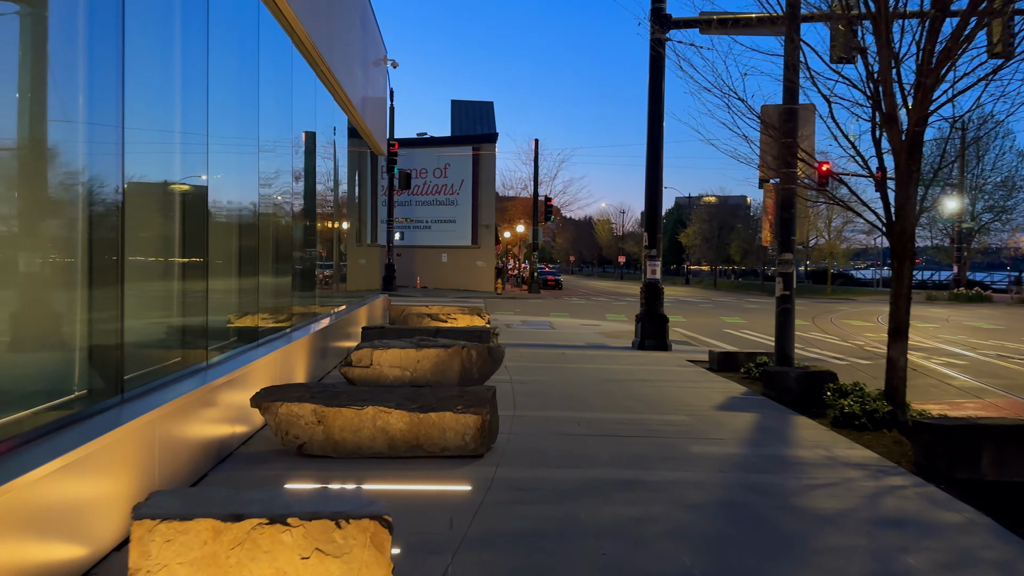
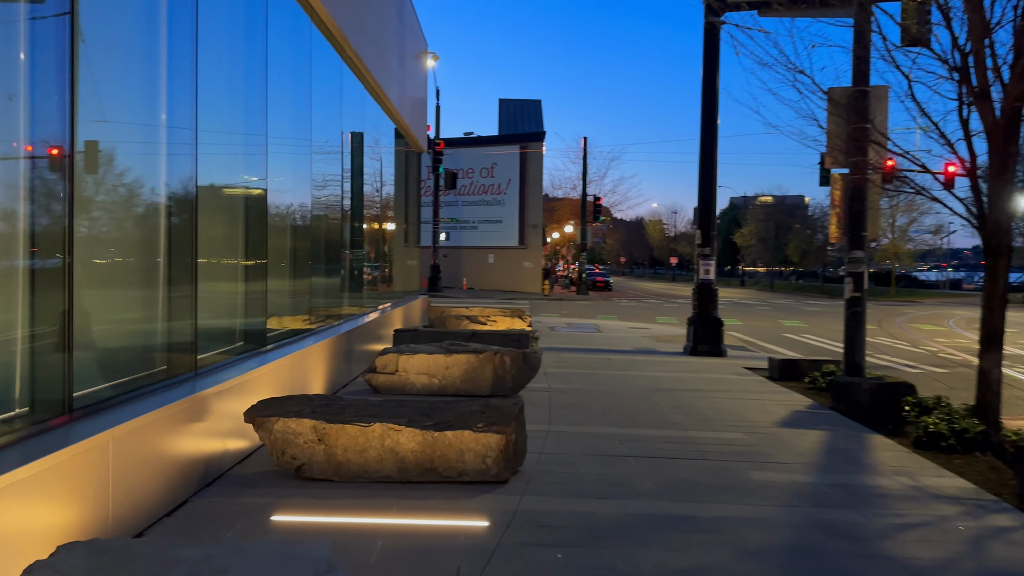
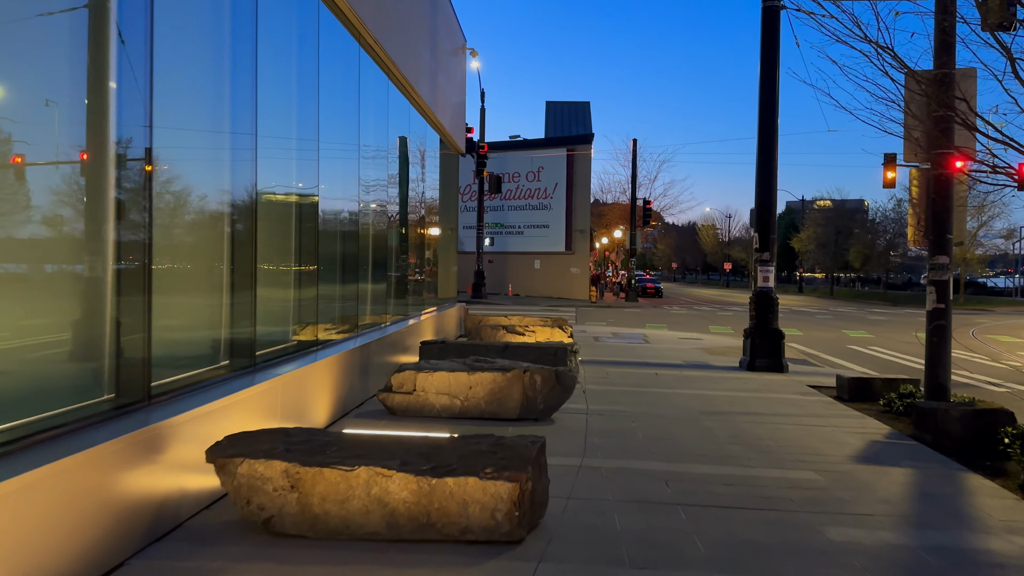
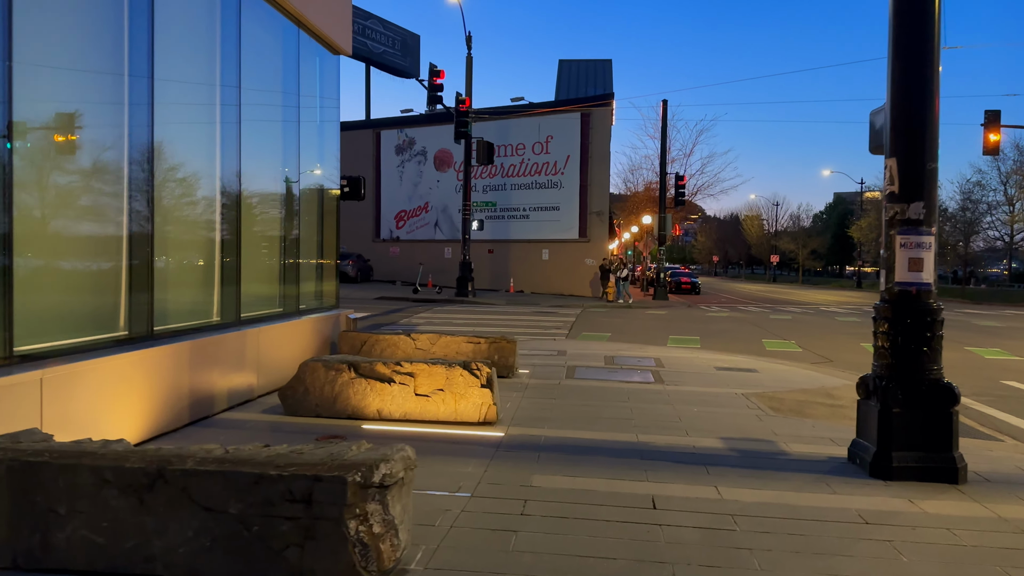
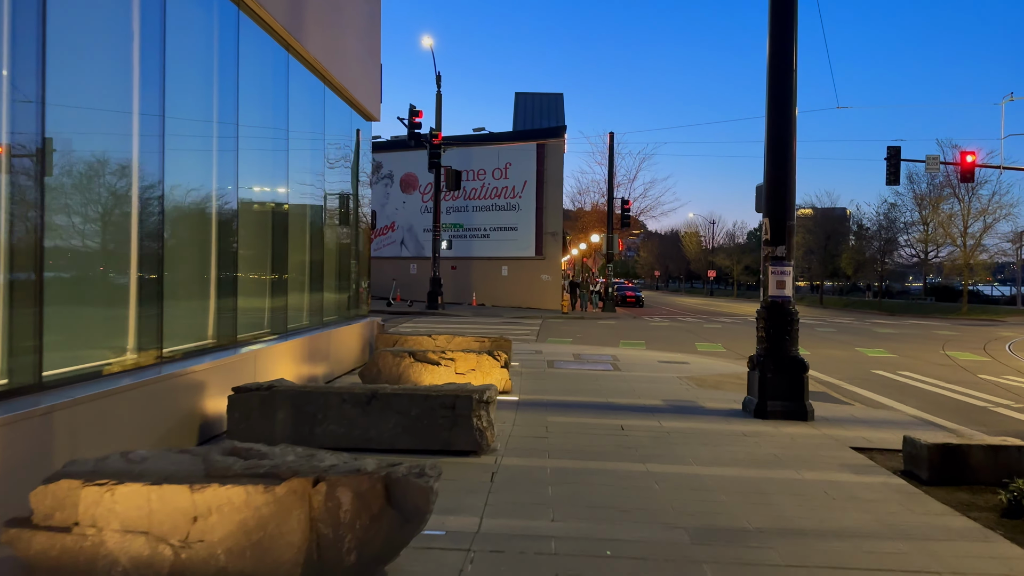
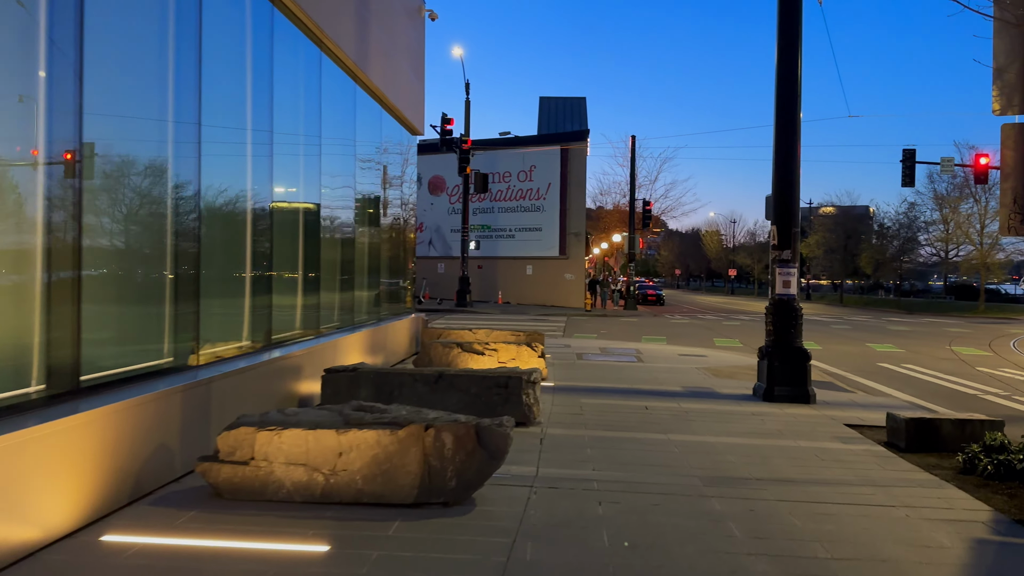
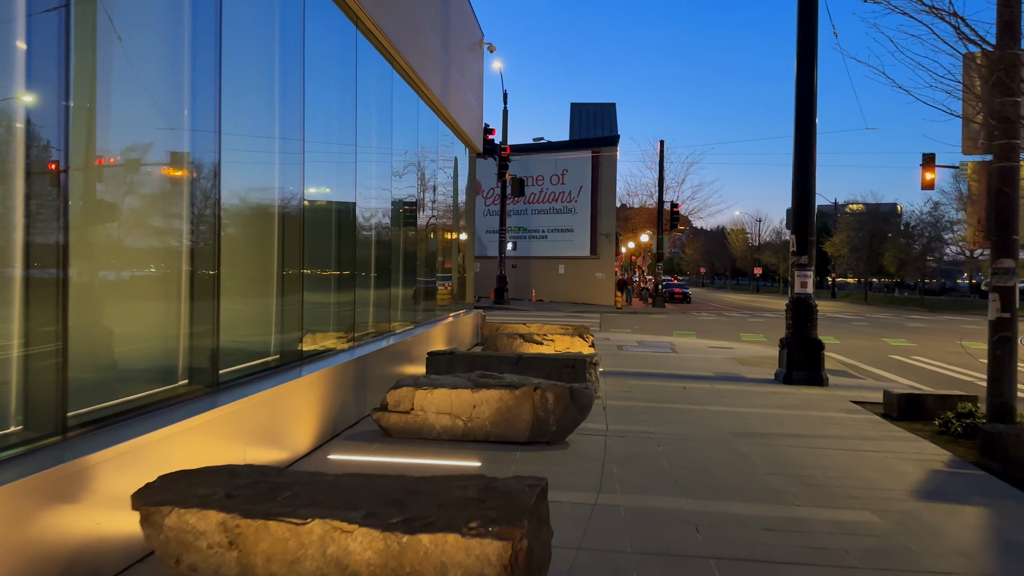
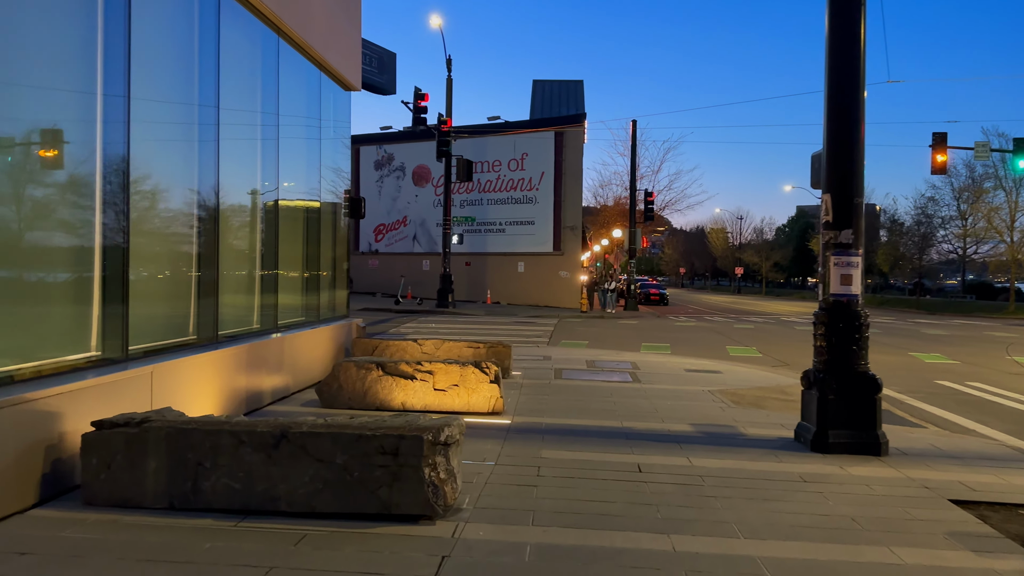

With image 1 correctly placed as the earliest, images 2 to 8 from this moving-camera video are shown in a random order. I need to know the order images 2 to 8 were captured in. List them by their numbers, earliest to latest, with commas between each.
2, 3, 7, 6, 5, 8, 4
